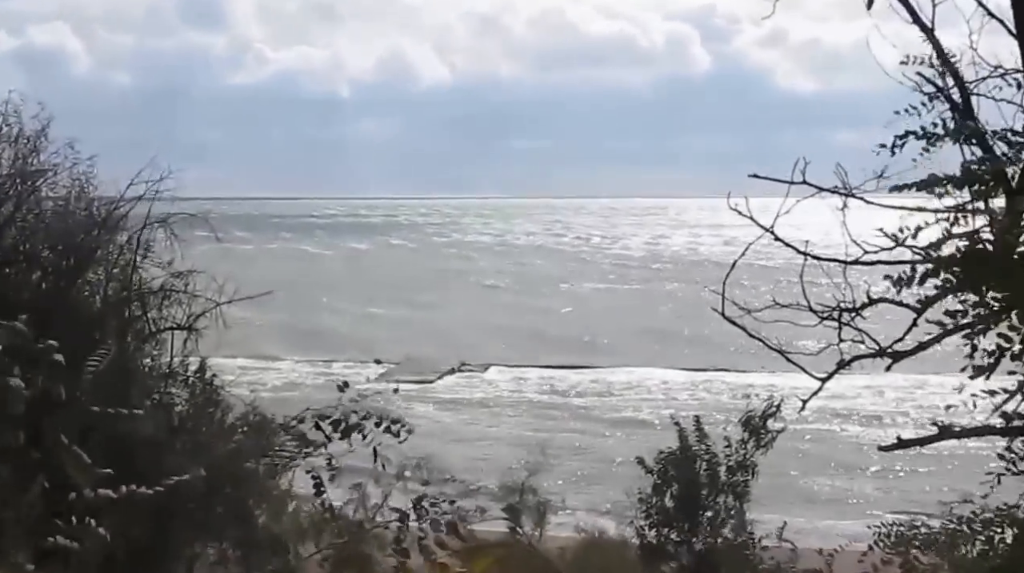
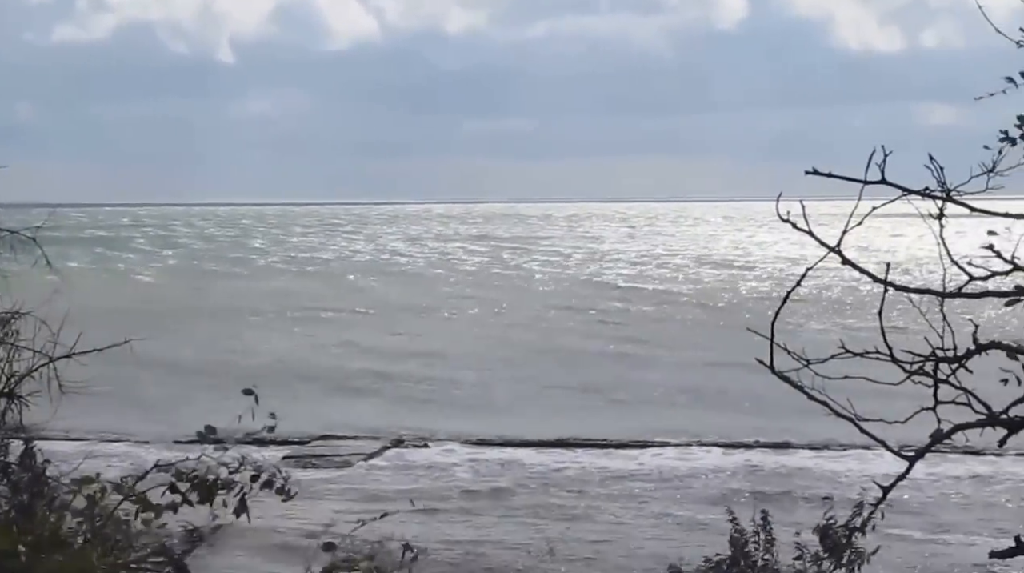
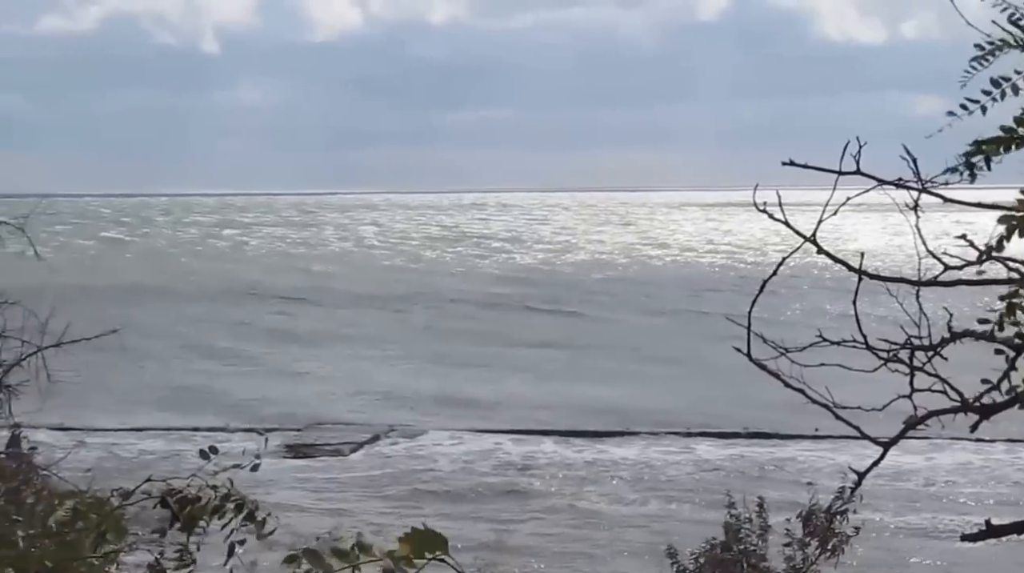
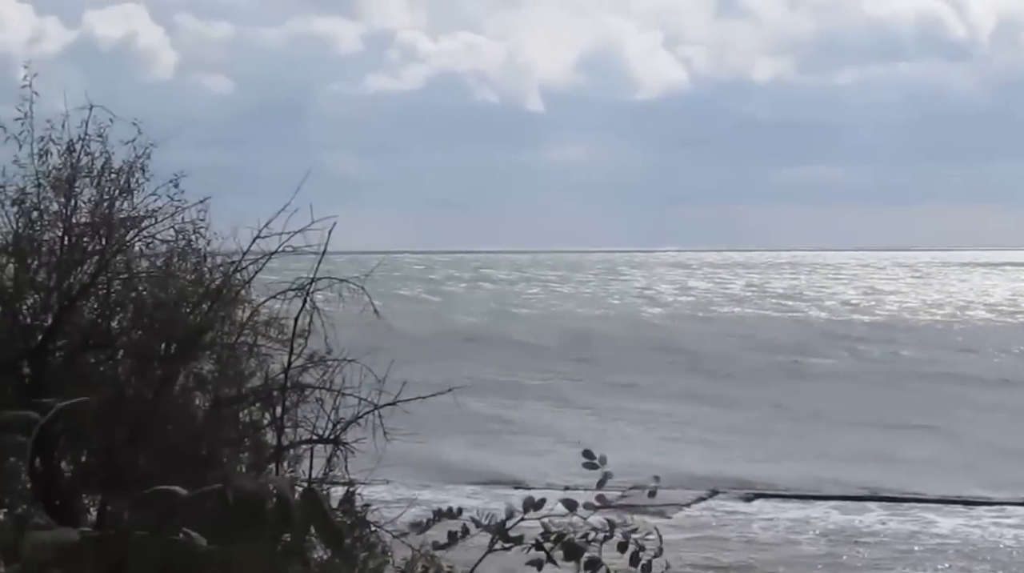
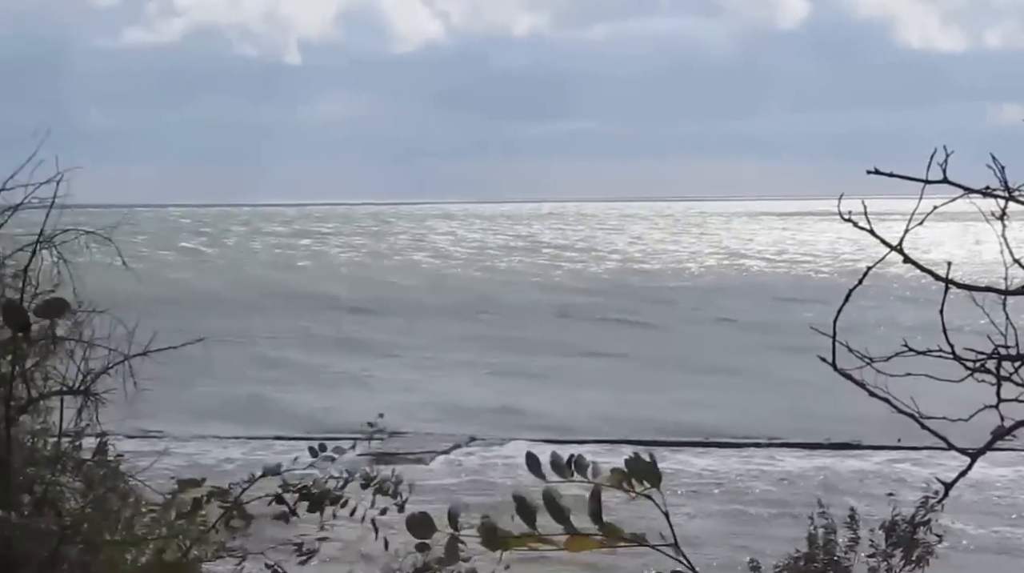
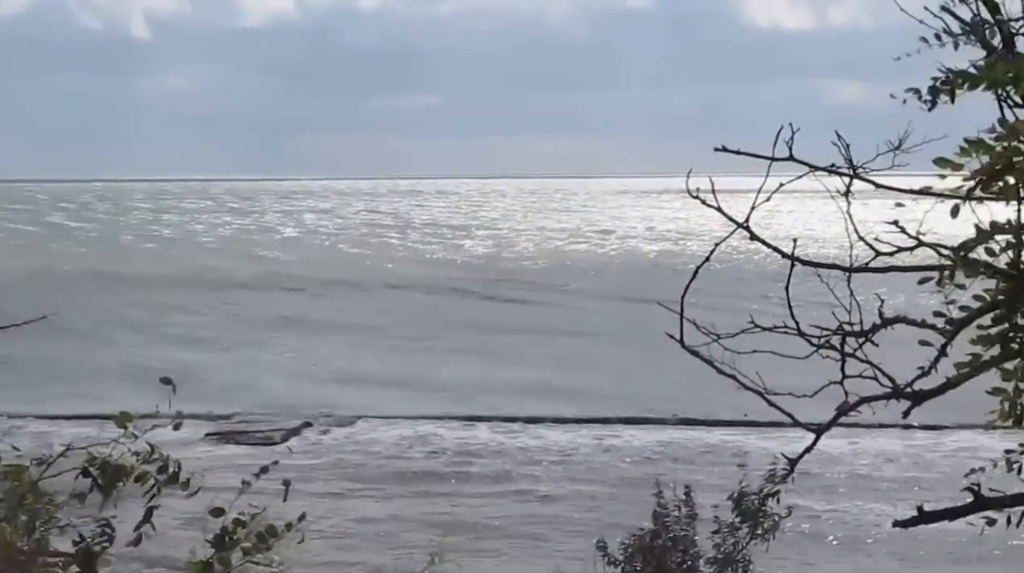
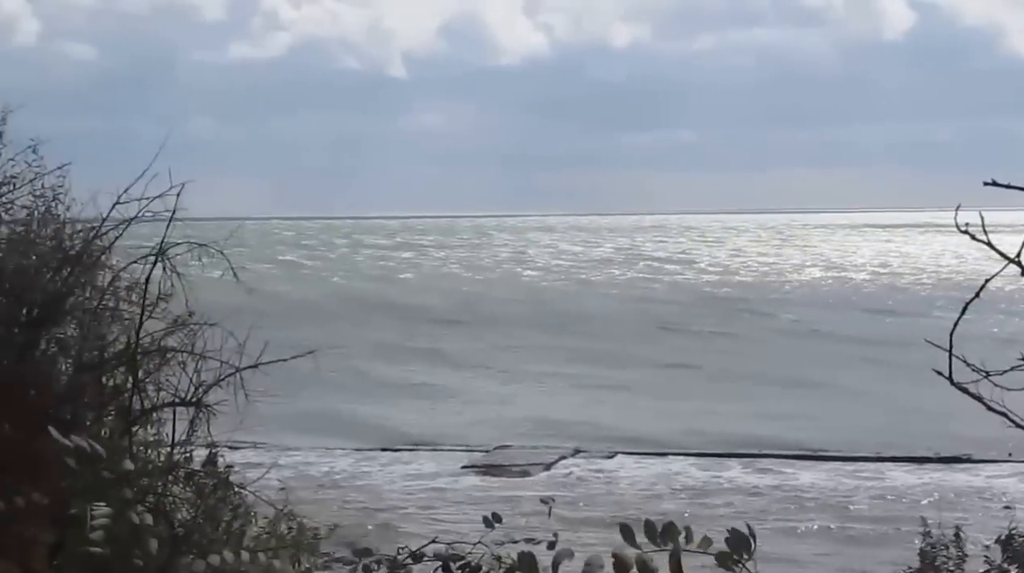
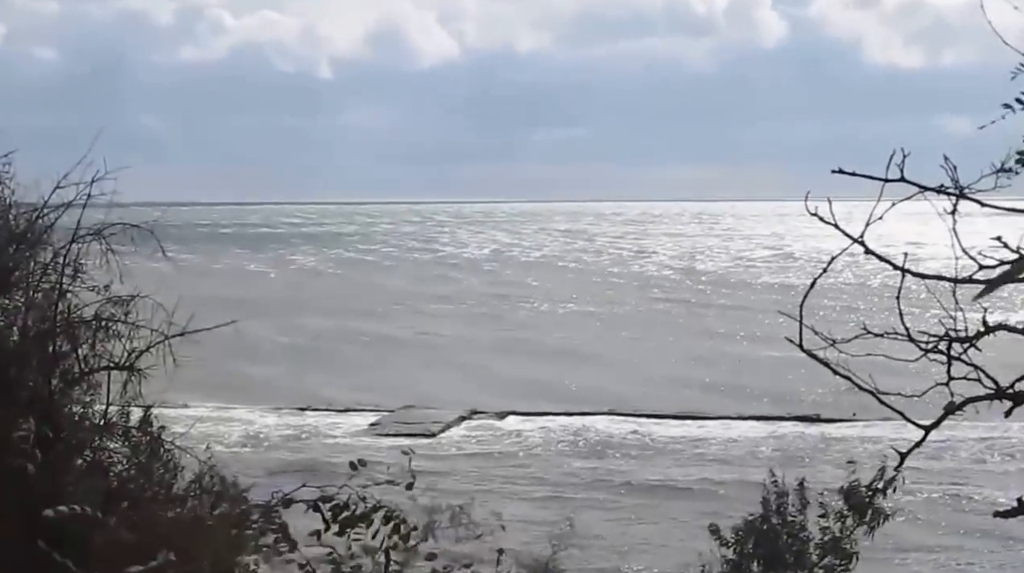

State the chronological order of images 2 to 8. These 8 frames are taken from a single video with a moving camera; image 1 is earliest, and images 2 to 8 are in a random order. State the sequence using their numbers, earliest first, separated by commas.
8, 2, 6, 3, 5, 7, 4
